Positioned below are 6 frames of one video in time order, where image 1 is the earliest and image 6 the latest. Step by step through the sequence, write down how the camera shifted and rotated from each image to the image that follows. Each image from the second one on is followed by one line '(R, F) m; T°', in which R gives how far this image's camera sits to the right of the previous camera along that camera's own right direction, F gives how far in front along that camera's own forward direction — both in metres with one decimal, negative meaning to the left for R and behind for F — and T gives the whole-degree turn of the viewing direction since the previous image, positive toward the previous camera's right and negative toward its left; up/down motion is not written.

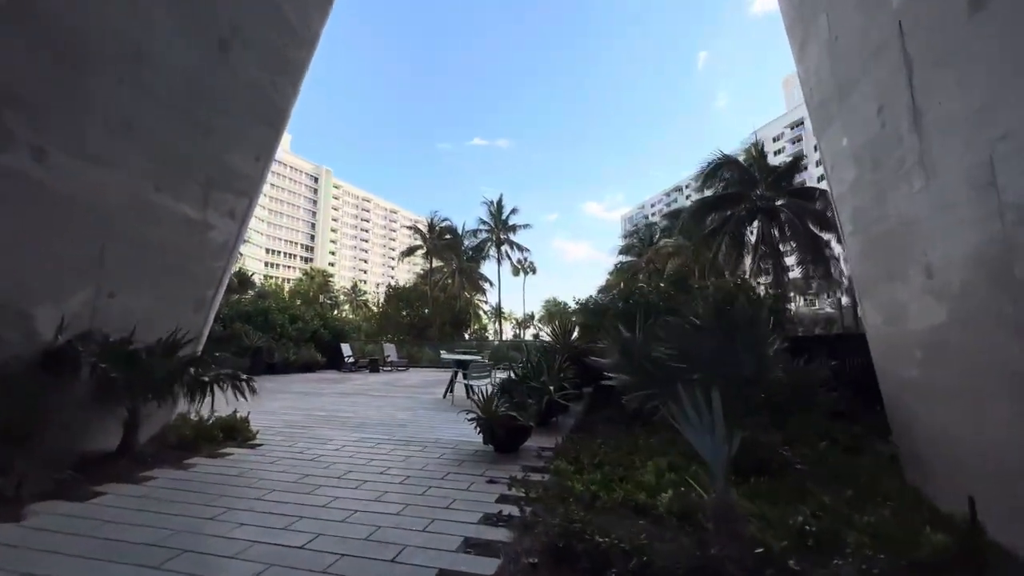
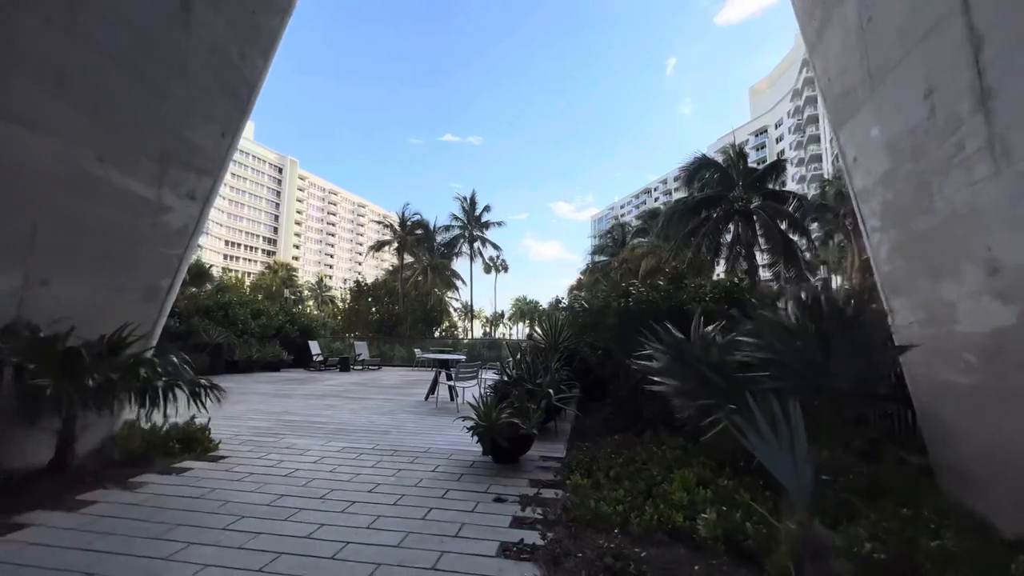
(-0.3, +0.4) m; +4°
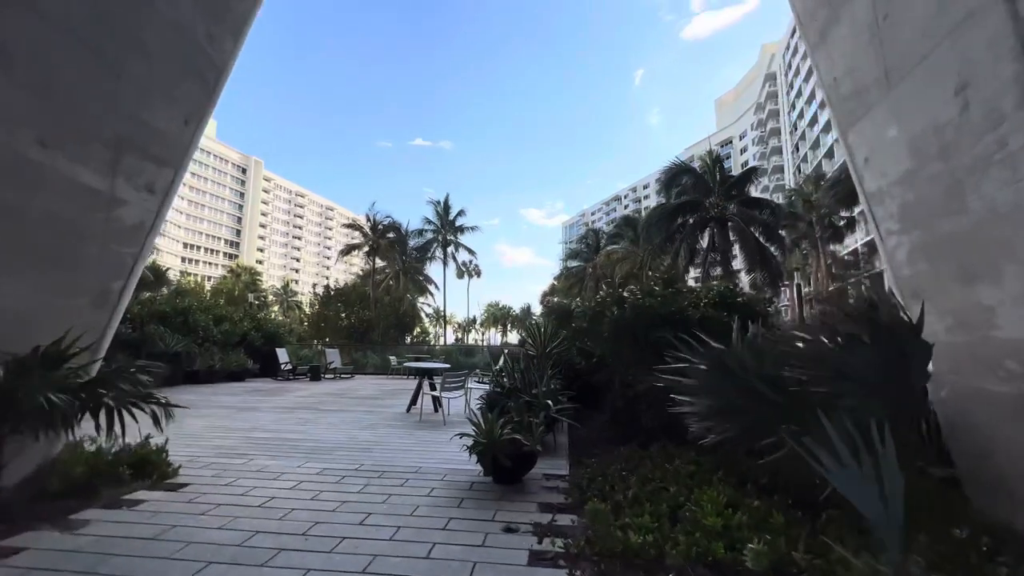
(-0.3, +0.3) m; +4°
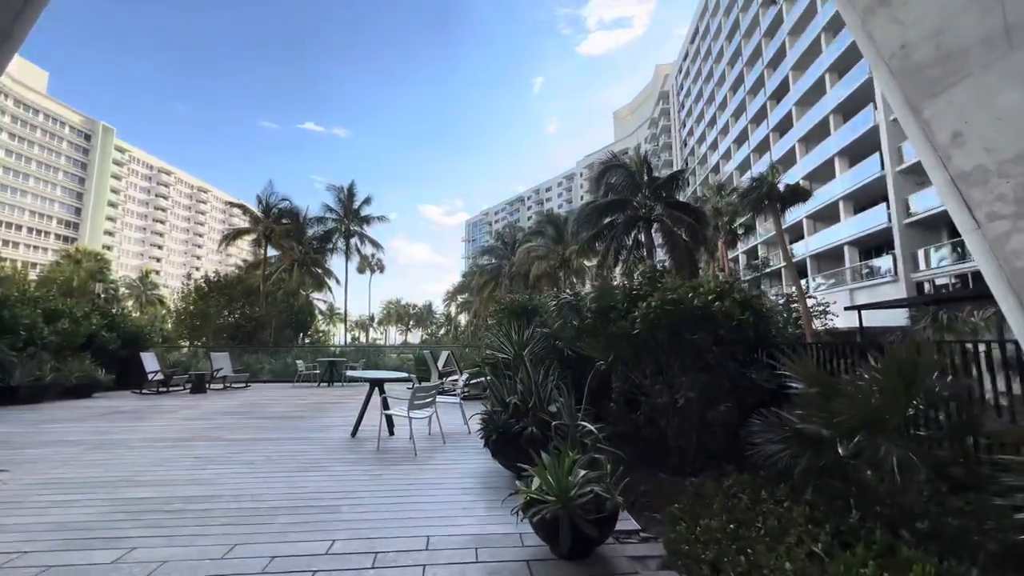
(-1.0, +1.3) m; +13°
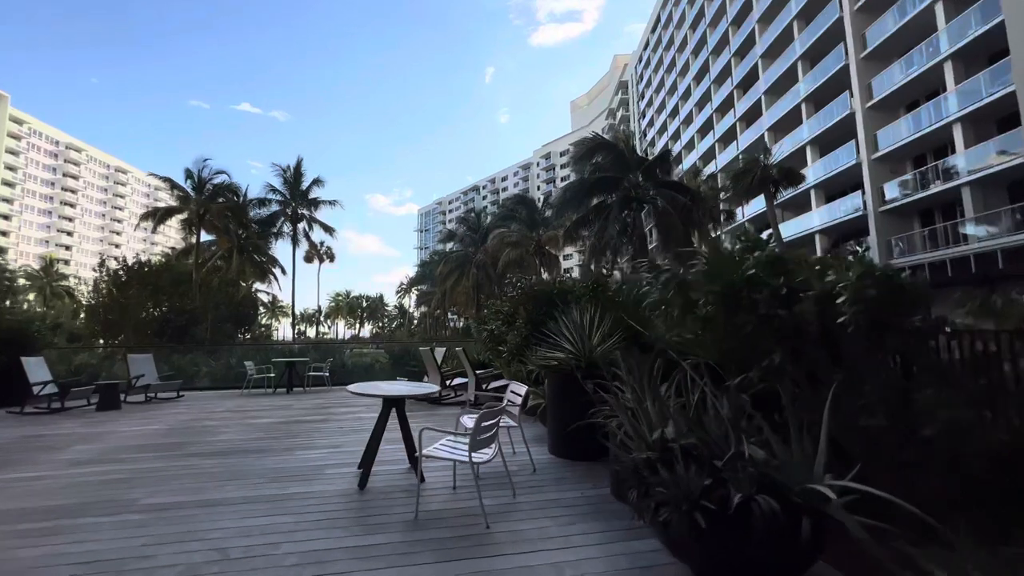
(-1.1, +1.8) m; +6°
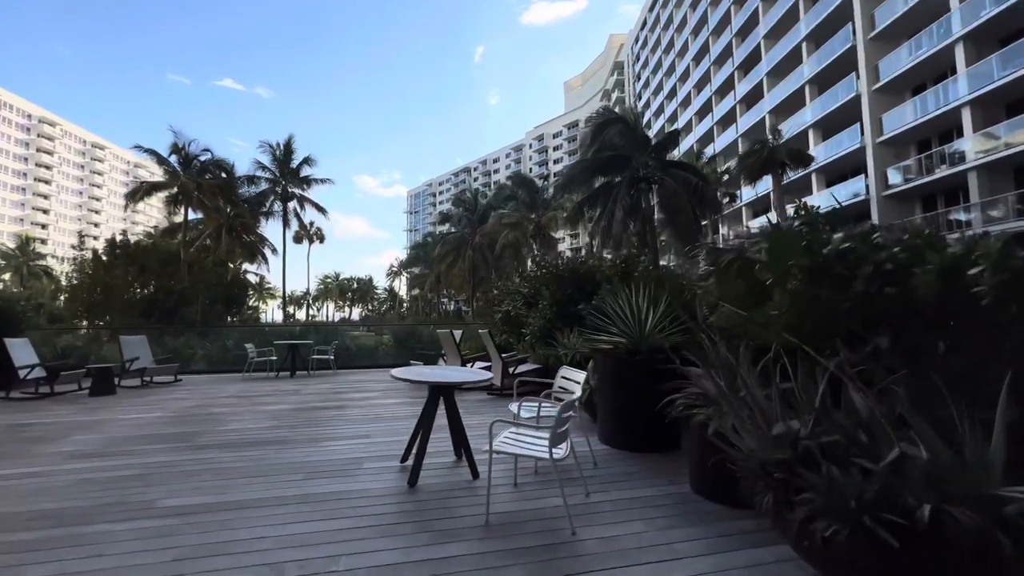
(-0.5, +0.4) m; +1°
